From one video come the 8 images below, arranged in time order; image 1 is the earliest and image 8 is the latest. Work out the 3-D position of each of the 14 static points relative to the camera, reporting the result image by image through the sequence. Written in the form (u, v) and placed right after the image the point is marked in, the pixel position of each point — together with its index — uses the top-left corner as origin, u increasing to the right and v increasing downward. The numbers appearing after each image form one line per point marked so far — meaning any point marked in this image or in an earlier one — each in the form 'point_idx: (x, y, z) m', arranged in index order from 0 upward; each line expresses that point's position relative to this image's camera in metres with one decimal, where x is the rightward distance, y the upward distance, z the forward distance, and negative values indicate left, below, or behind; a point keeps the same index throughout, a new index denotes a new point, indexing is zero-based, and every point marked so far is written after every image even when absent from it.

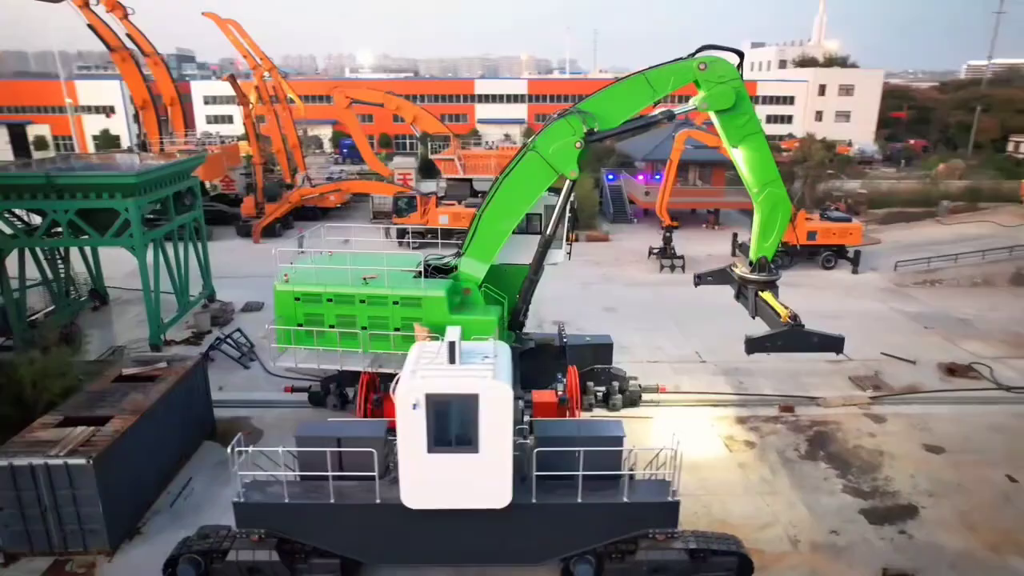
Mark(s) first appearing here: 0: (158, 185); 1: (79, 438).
0: (-7.3, +2.1, +13.0) m
1: (-4.8, -1.7, +7.2) m
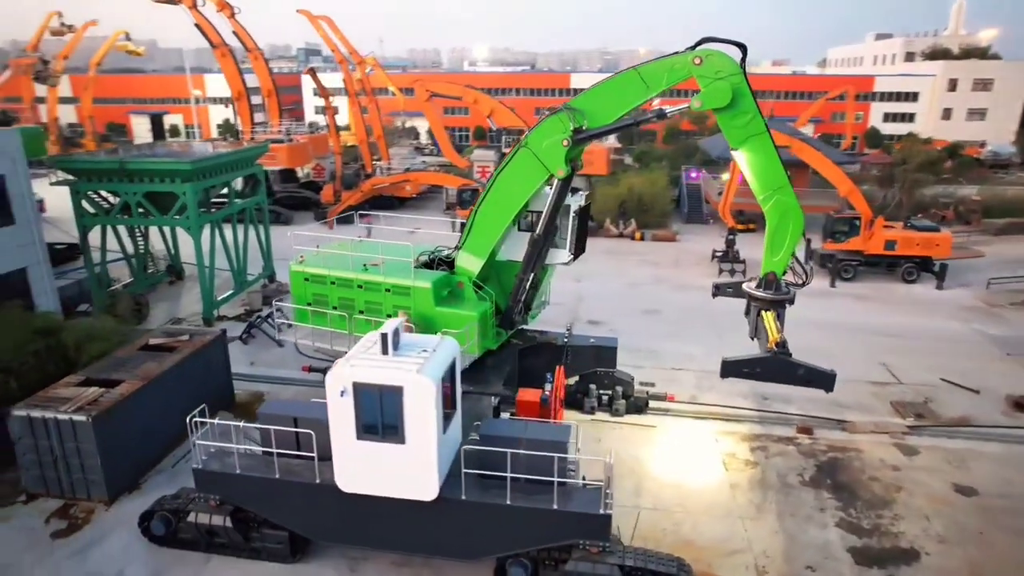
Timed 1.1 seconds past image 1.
0: (-6.5, +2.6, +14.1) m
1: (-5.3, -1.4, +8.0) m
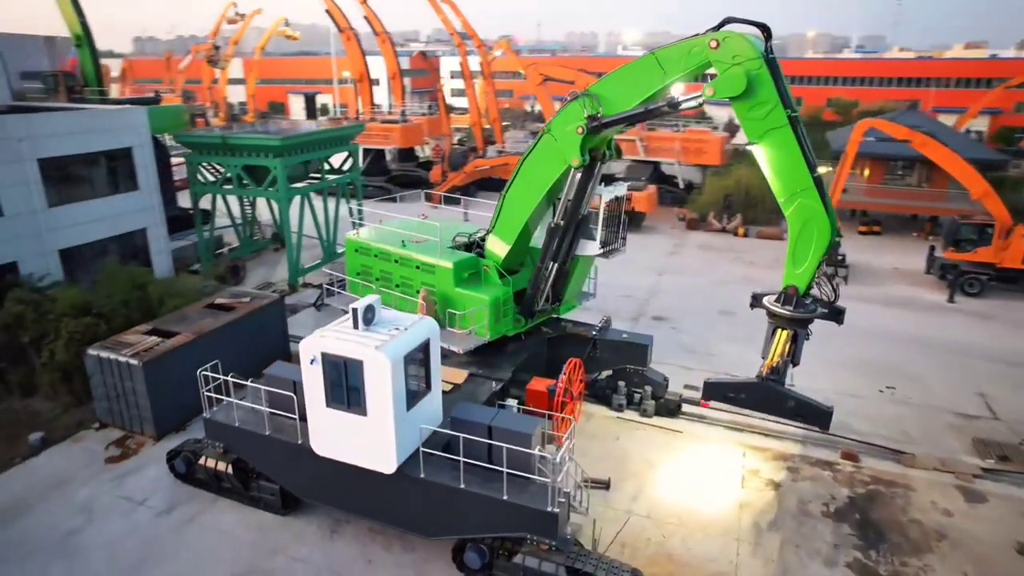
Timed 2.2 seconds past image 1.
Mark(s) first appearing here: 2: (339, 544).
0: (-4.8, +3.3, +15.2) m
1: (-5.2, -0.8, +9.1) m
2: (-1.9, -2.8, +7.2) m
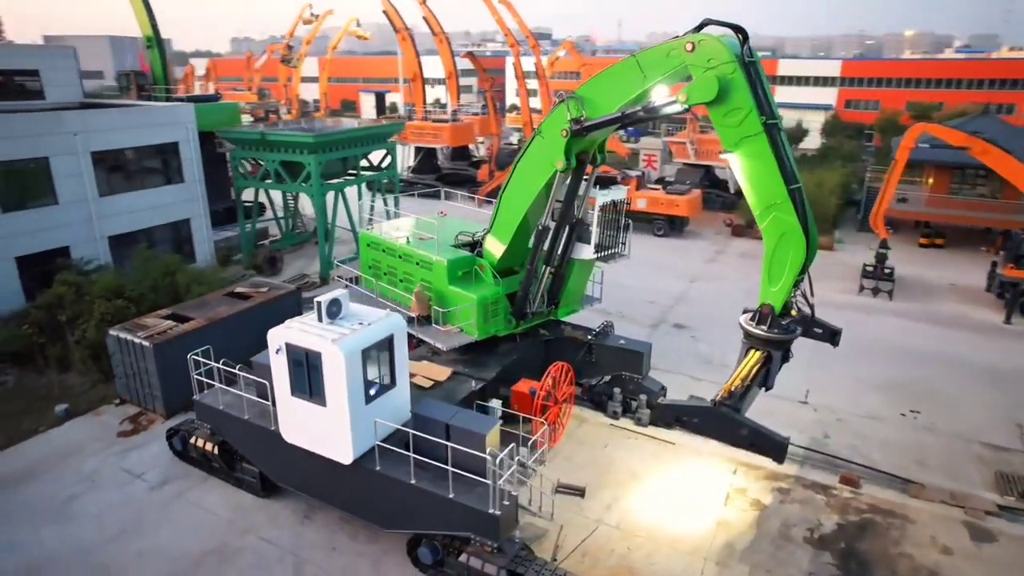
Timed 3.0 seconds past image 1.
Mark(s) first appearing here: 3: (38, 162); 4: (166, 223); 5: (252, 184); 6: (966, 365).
0: (-4.1, +3.5, +15.7) m
1: (-5.3, -0.6, +9.7) m
2: (-2.3, -2.7, +7.5) m
3: (-8.9, +2.4, +12.1) m
4: (-7.7, +1.5, +14.5) m
5: (-6.3, +2.5, +15.7) m
6: (+8.1, -1.4, +11.6) m
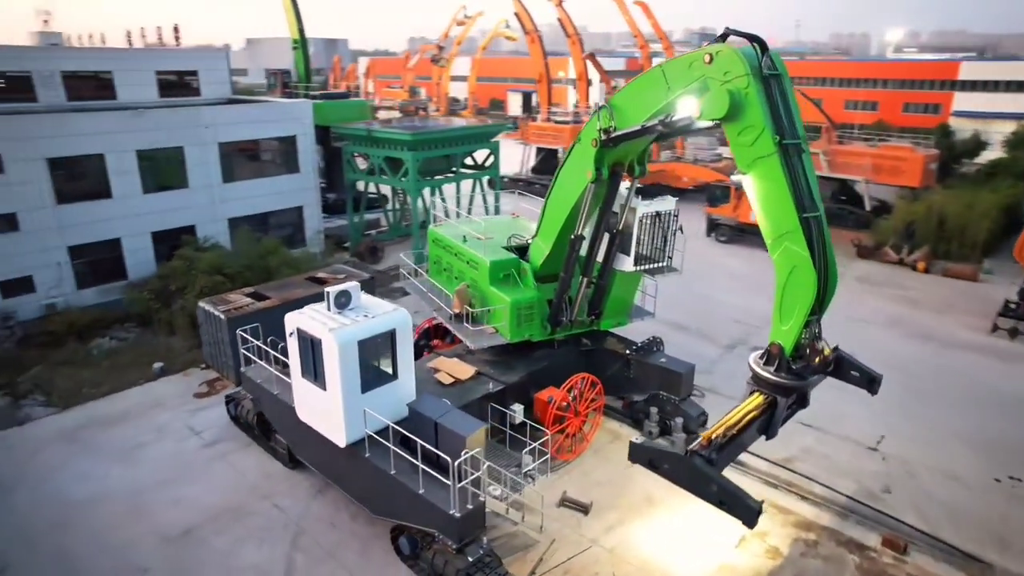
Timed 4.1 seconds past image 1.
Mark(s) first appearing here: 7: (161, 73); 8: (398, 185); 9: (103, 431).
0: (-1.7, +3.6, +16.3) m
1: (-4.5, -0.3, +10.8) m
2: (-2.4, -2.6, +8.0) m
3: (-7.3, +3.0, +13.9) m
4: (-5.7, +2.0, +16.0) m
5: (-3.9, +2.9, +16.8) m
6: (+8.8, -2.1, +9.6) m
7: (-9.3, +5.7, +17.1) m
8: (-2.9, +2.6, +16.2) m
9: (-6.0, -2.1, +9.4) m
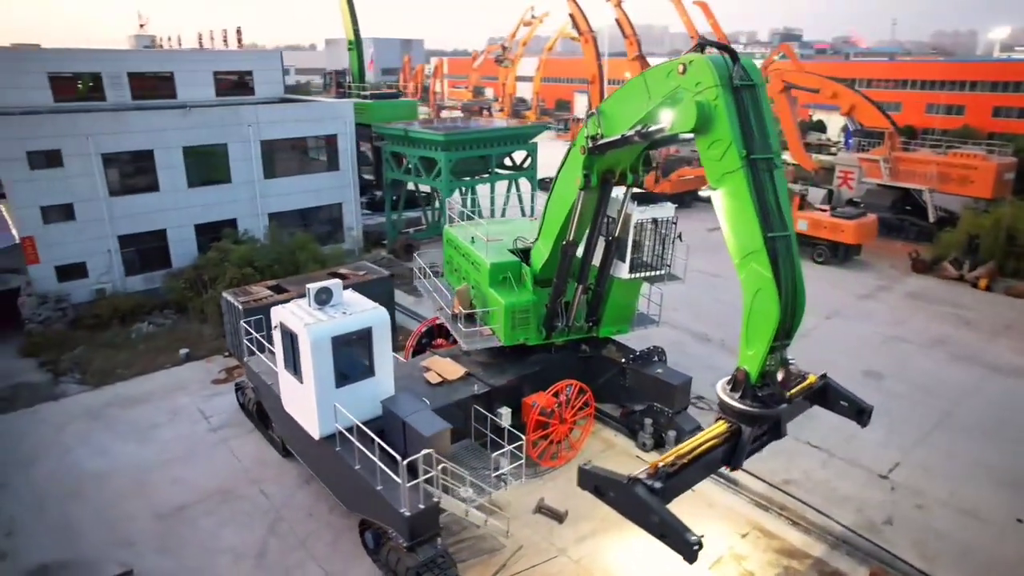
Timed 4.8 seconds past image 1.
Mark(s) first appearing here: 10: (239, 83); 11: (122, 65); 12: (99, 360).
0: (-0.9, +3.6, +16.4) m
1: (-4.4, -0.1, +11.2) m
2: (-2.6, -2.6, +8.2) m
3: (-6.7, +3.2, +14.7) m
4: (-4.9, +2.1, +16.5) m
5: (-3.0, +2.9, +17.2) m
6: (+8.7, -2.5, +8.6) m
7: (-8.2, +6.0, +18.0) m
8: (-2.0, +2.6, +16.5) m
9: (-6.0, -1.9, +10.1) m
10: (-7.9, +5.9, +18.6) m
11: (-9.9, +5.7, +16.4) m
12: (-7.4, -1.3, +11.6) m
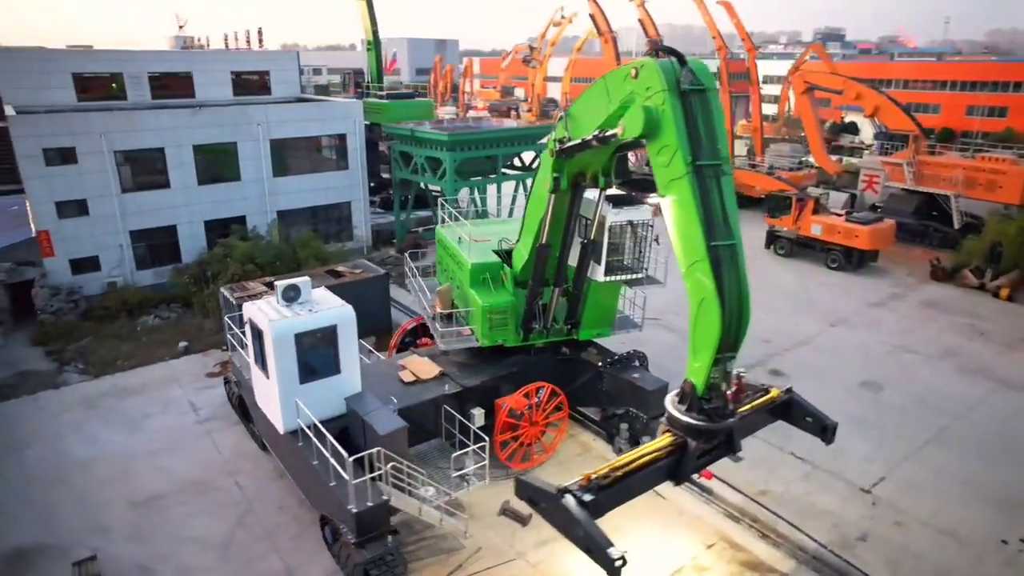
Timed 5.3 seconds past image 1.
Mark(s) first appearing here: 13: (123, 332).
0: (-0.7, +3.6, +16.4) m
1: (-4.6, -0.1, +11.5) m
2: (-3.0, -2.5, +8.4) m
3: (-6.6, +3.3, +15.0) m
4: (-4.8, +2.2, +16.8) m
5: (-2.8, +3.0, +17.3) m
6: (+8.3, -2.7, +8.2) m
7: (-7.9, +6.1, +18.4) m
8: (-1.9, +2.6, +16.6) m
9: (-6.3, -1.8, +10.4) m
10: (-7.5, +6.0, +19.1) m
11: (-9.7, +5.8, +16.9) m
12: (-7.6, -1.2, +12.0) m
13: (-7.6, -0.9, +12.7) m
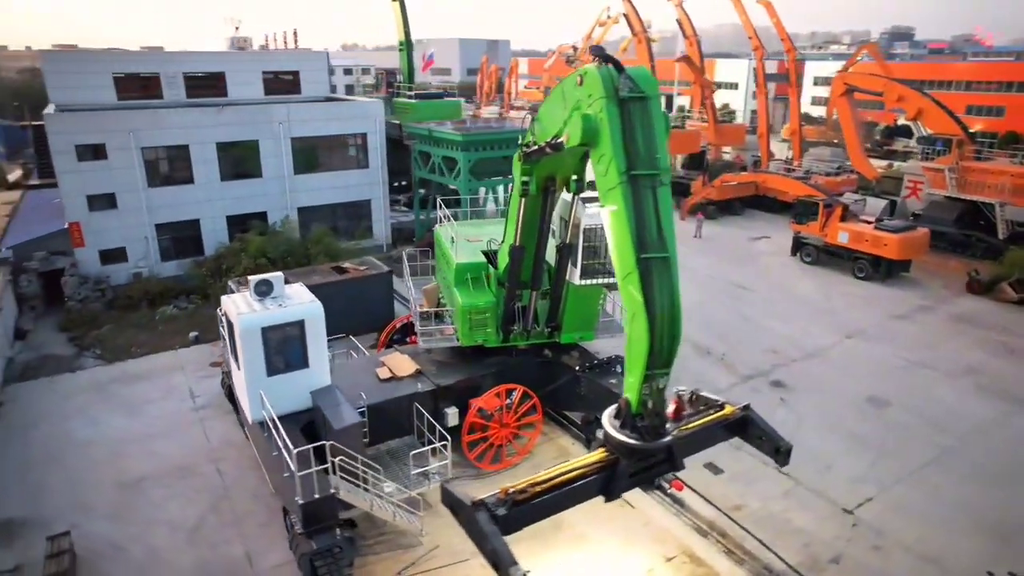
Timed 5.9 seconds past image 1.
0: (-0.3, +3.6, +16.5) m
1: (-4.6, 0.0, +11.8) m
2: (-3.4, -2.5, +8.6) m
3: (-6.3, +3.5, +15.5) m
4: (-4.3, +2.3, +17.1) m
5: (-2.4, +3.0, +17.5) m
6: (+7.8, -2.9, +7.5) m
7: (-7.2, +6.3, +19.0) m
8: (-1.5, +2.7, +16.7) m
9: (-6.5, -1.6, +10.9) m
10: (-6.8, +6.2, +19.6) m
11: (-9.1, +6.1, +17.7) m
12: (-7.6, -1.0, +12.6) m
13: (-7.6, -0.7, +13.3) m
